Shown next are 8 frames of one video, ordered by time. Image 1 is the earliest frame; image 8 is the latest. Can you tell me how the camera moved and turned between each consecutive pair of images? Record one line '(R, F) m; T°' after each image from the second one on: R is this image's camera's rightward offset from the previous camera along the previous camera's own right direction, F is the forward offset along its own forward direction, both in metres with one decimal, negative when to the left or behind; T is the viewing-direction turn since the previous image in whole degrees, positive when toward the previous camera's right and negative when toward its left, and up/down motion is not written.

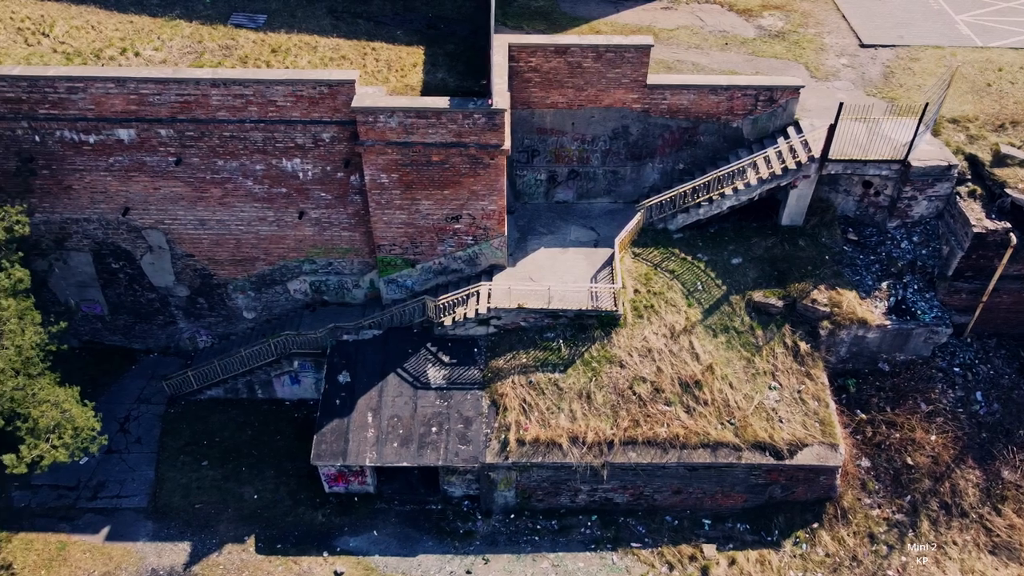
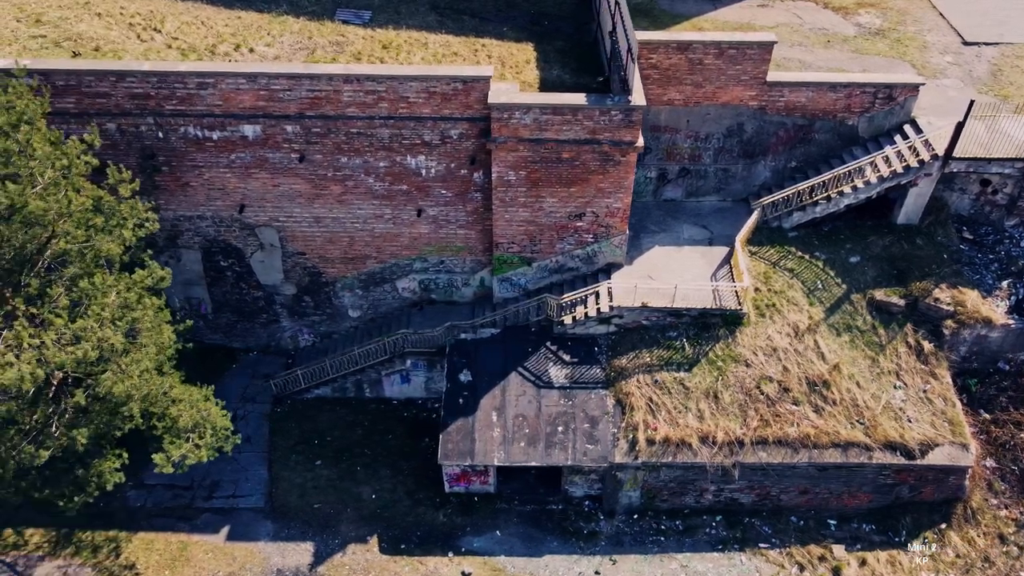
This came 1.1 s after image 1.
(-1.8, +0.1) m; 0°
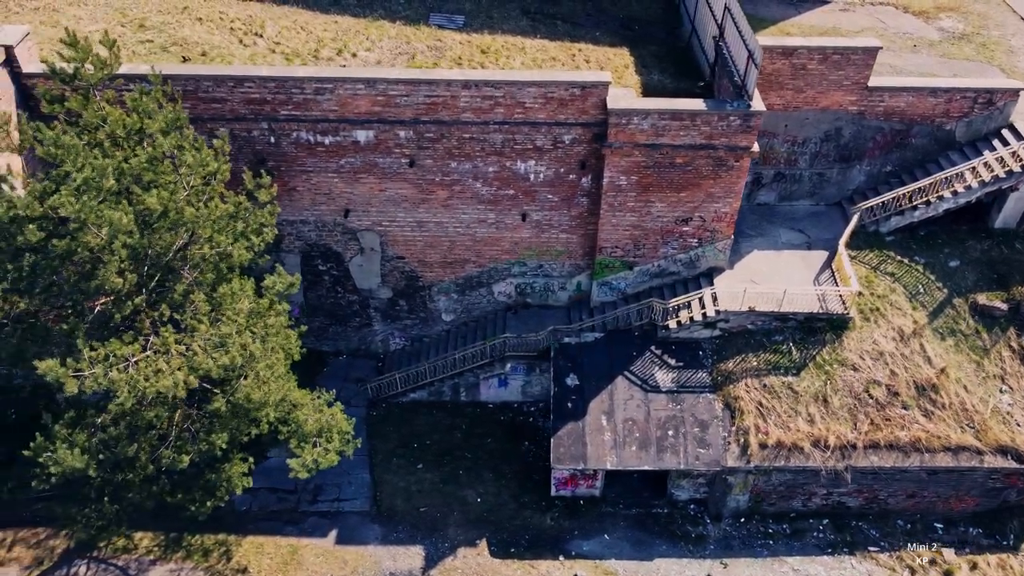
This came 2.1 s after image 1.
(-1.6, 0.0) m; 0°
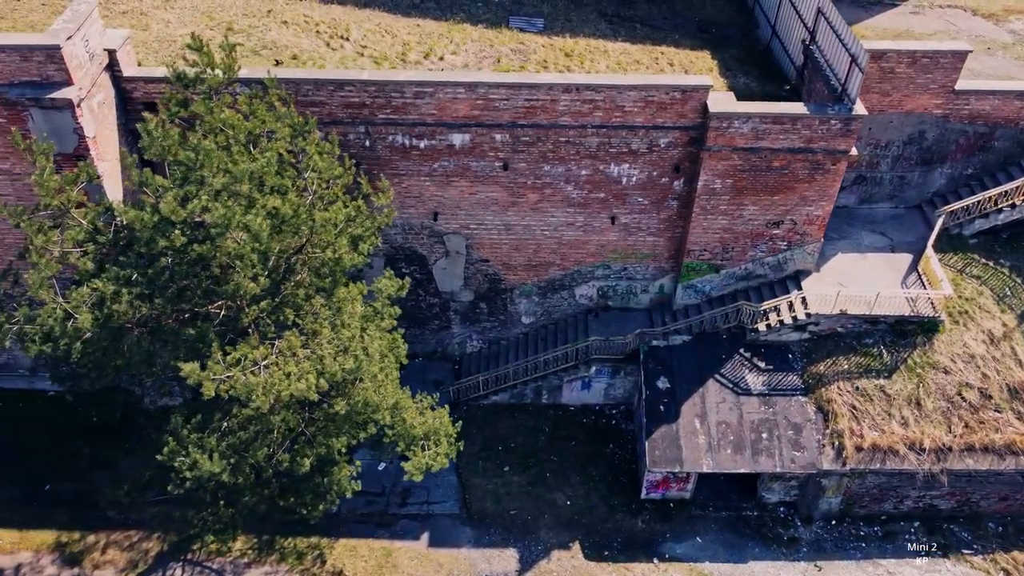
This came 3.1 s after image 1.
(-1.4, 0.0) m; 0°
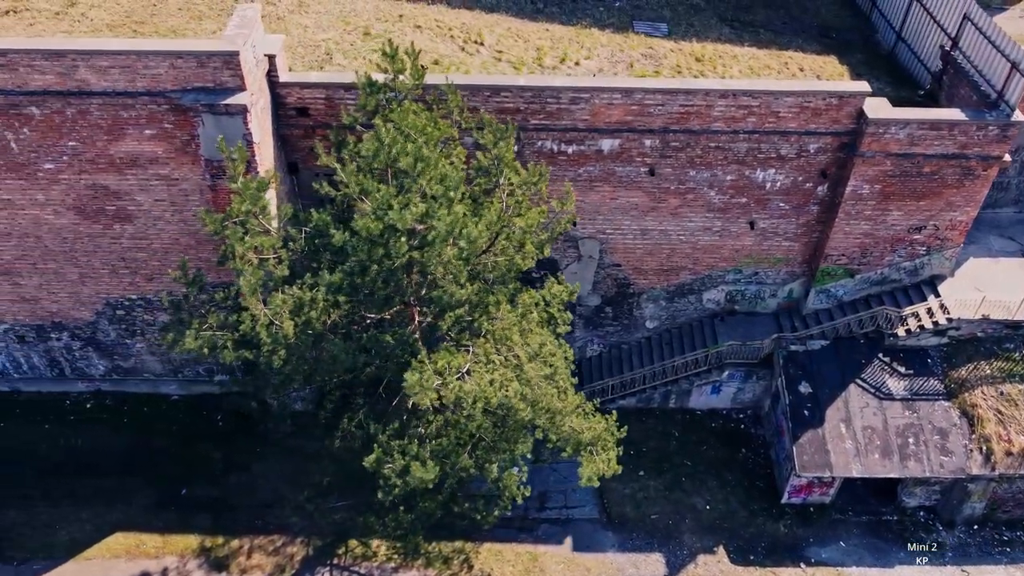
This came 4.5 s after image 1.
(-2.1, 0.0) m; 0°
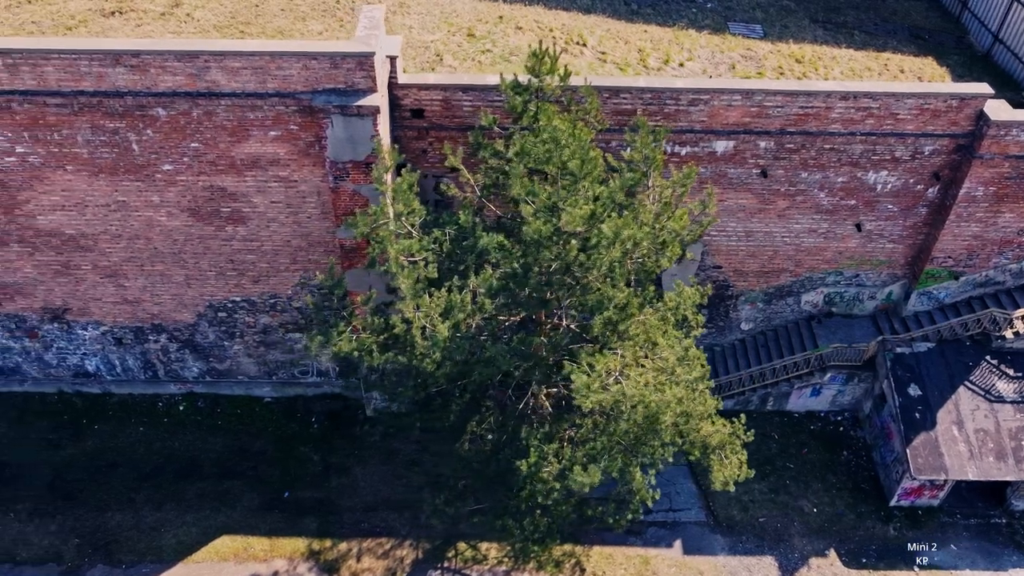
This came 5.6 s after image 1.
(-1.6, +0.1) m; 0°
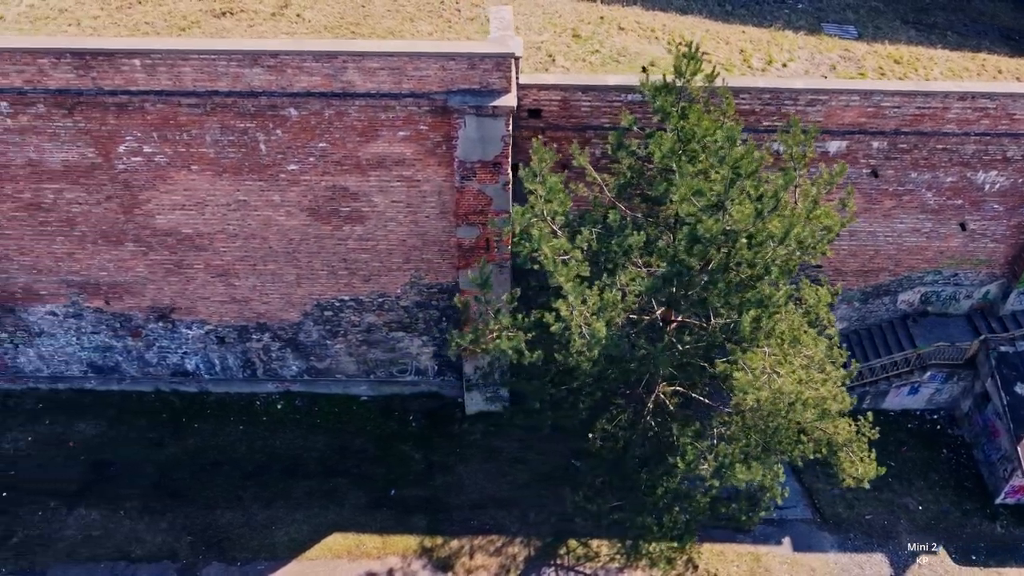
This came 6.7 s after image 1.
(-1.6, -0.1) m; 0°
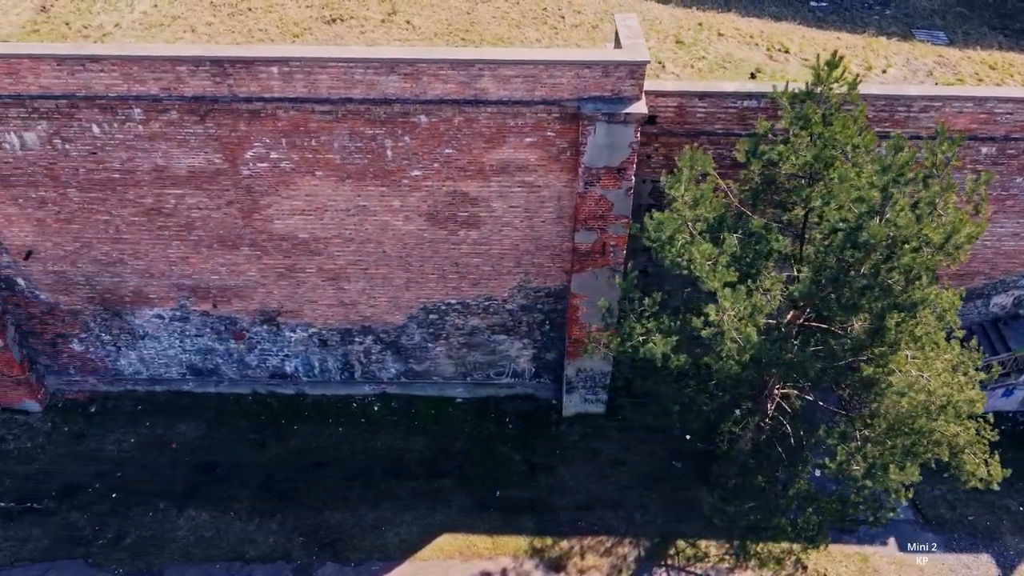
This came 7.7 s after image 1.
(-1.6, -0.2) m; 0°
